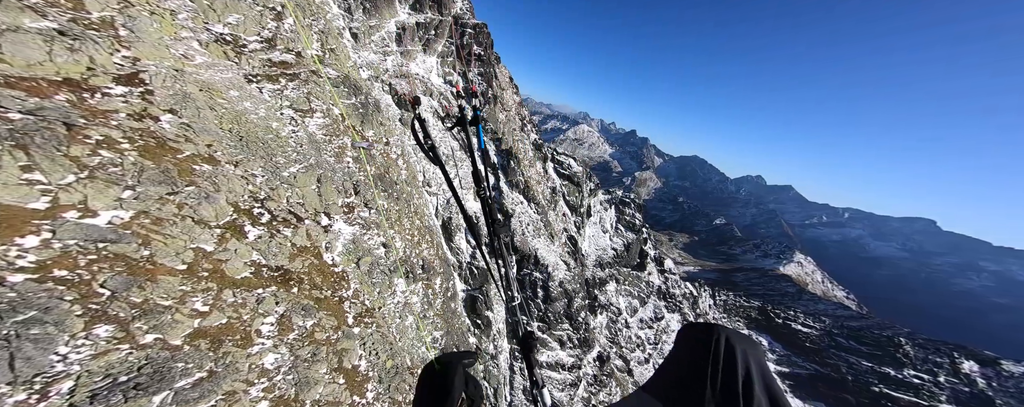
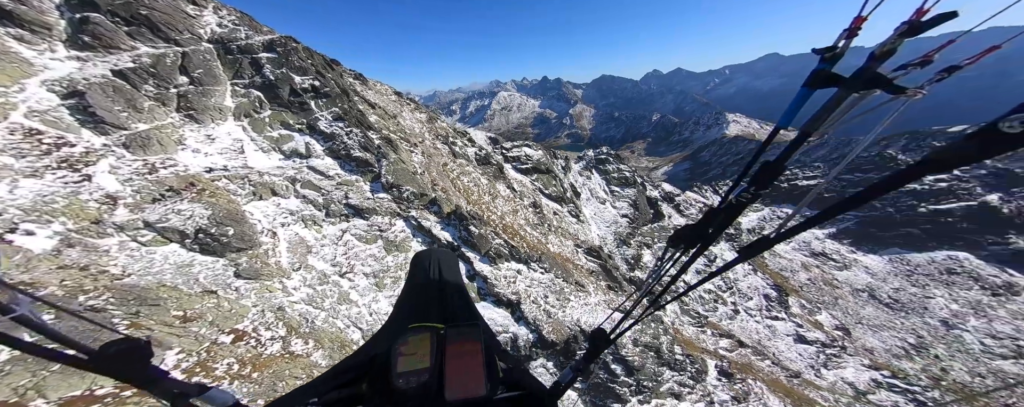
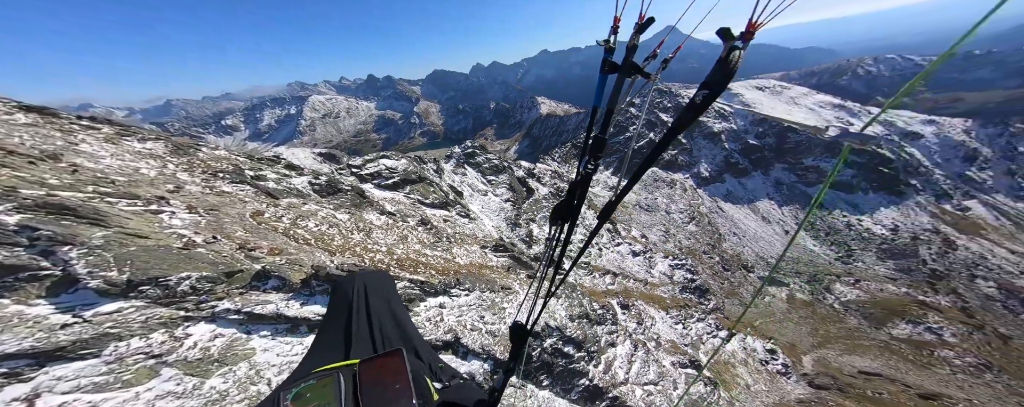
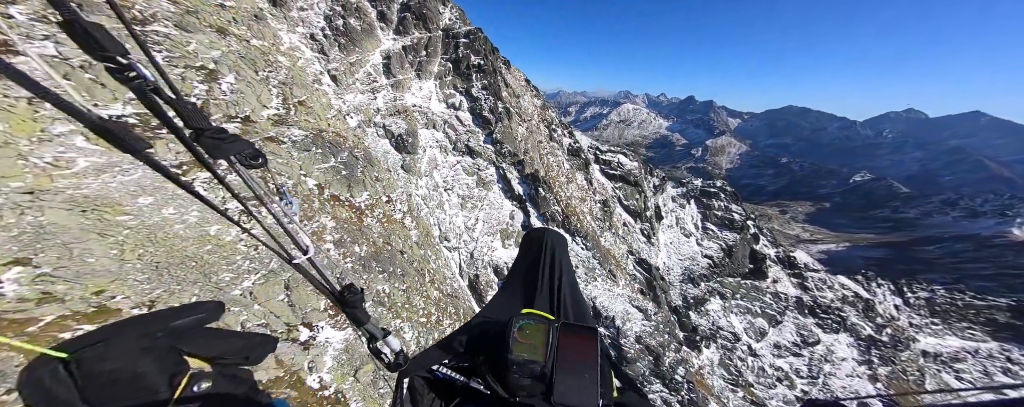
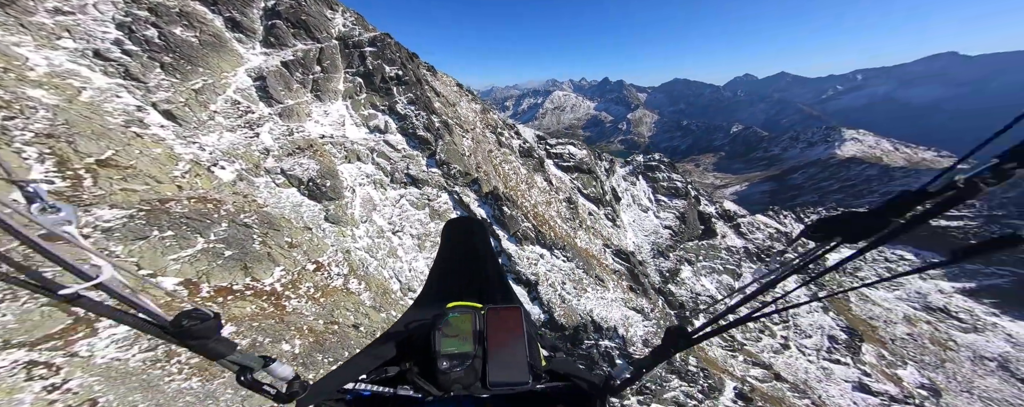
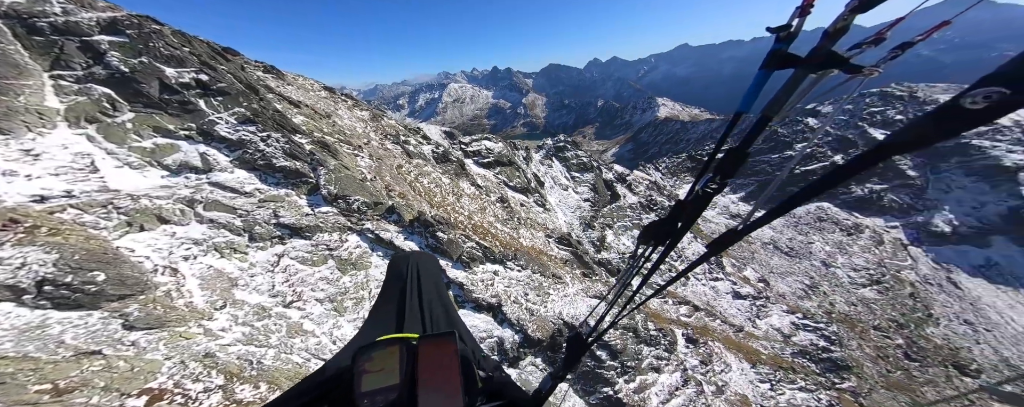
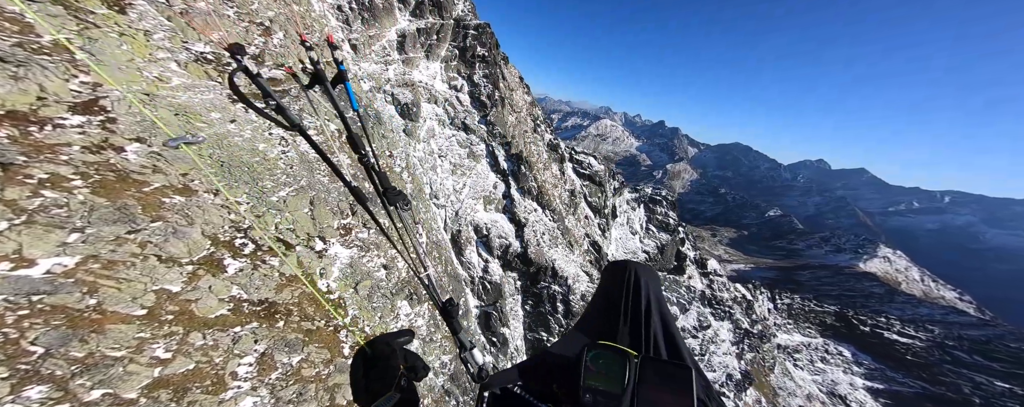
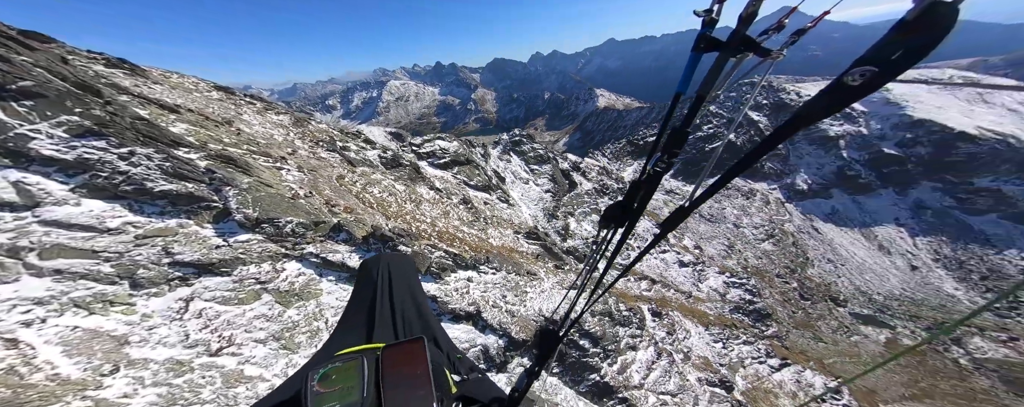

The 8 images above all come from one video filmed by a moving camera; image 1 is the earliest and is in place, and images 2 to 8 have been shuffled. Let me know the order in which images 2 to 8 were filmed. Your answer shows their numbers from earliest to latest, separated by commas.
7, 4, 5, 2, 6, 8, 3
